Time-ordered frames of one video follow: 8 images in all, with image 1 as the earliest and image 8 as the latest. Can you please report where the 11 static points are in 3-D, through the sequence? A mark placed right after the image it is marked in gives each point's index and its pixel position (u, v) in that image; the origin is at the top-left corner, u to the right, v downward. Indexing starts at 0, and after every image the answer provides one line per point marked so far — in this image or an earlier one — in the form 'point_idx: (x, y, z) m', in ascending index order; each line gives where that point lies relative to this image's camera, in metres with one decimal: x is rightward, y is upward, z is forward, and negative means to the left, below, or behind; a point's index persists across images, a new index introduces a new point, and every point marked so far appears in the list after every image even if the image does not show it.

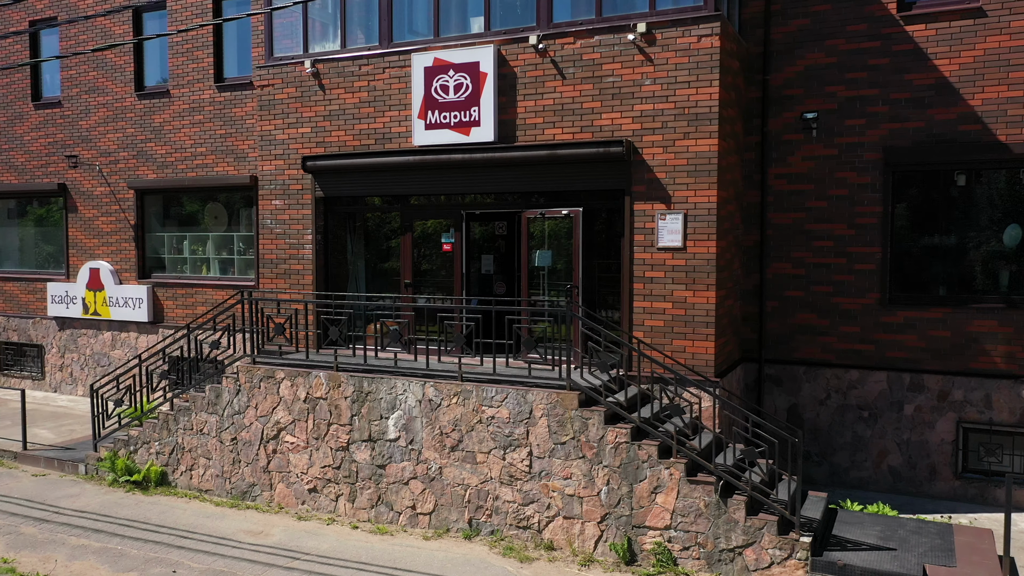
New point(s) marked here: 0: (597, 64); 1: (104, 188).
0: (+0.9, +2.3, +8.2) m
1: (-6.5, +1.7, +13.2) m
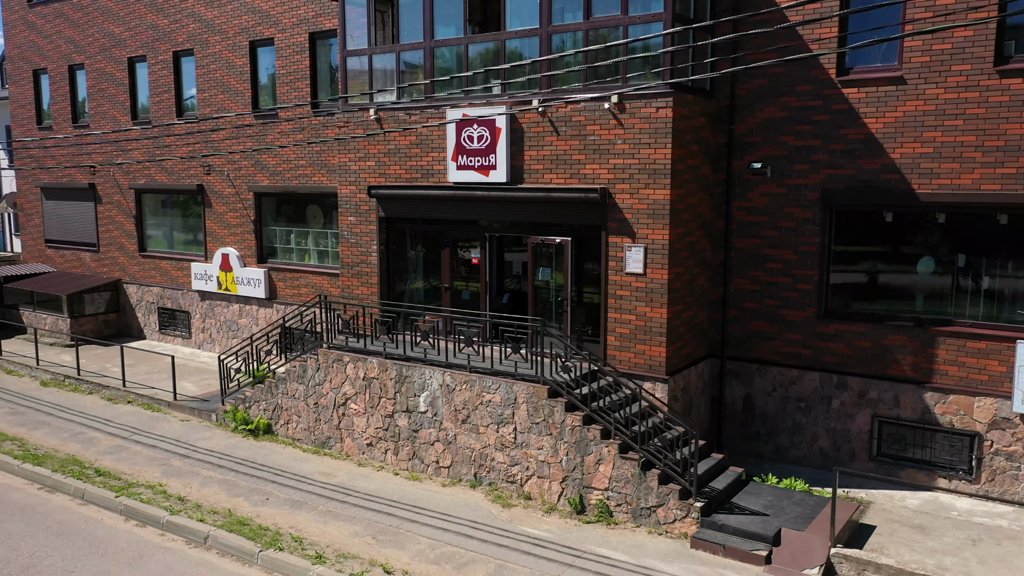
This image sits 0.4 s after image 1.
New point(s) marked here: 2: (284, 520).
0: (+0.9, +2.1, +10.4) m
1: (-5.6, +2.0, +16.5) m
2: (-2.5, -2.6, +9.2) m
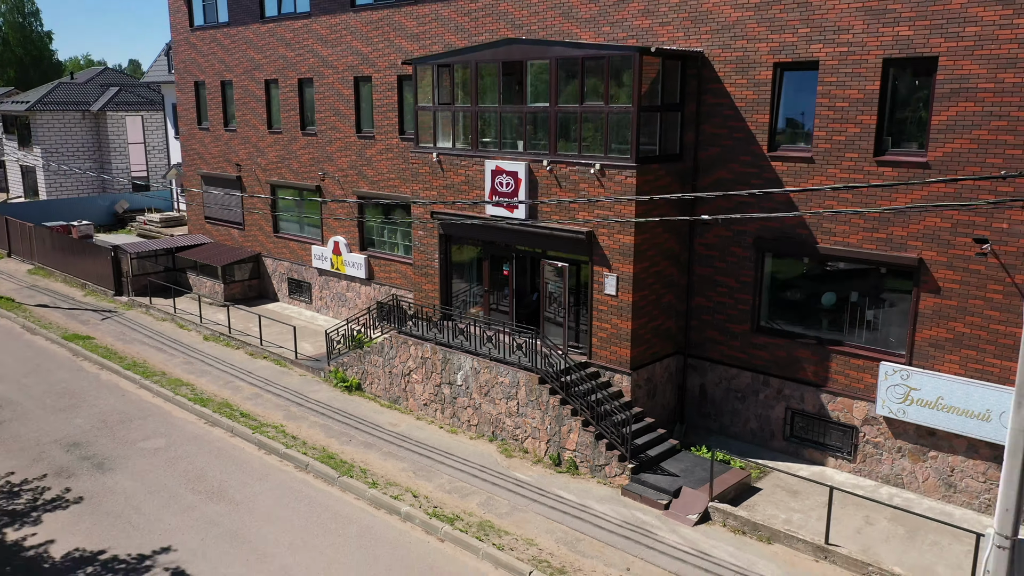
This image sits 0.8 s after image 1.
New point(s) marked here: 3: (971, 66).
0: (+1.1, +1.8, +14.0) m
1: (-4.4, +2.5, +21.0) m
2: (-2.6, -2.8, +13.8) m
3: (+6.1, +3.0, +10.9) m
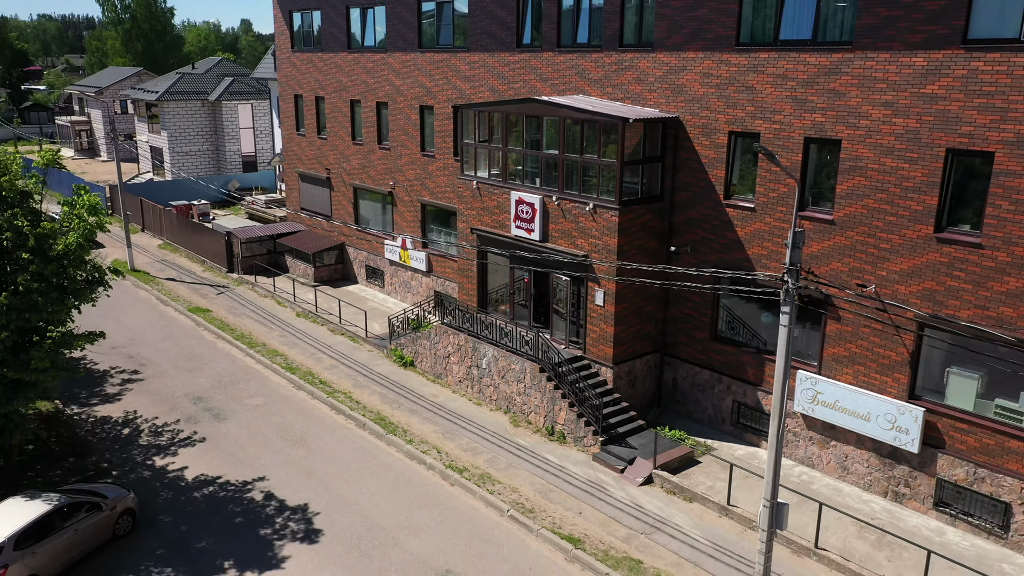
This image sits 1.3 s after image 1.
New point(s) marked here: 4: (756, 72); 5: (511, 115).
0: (+1.4, +1.6, +17.9) m
1: (-3.2, +2.8, +25.4) m
2: (-2.4, -2.9, +18.3) m
3: (+6.1, +2.4, +14.1) m
4: (+4.6, +4.1, +15.5) m
5: (0.0, +4.0, +19.2) m
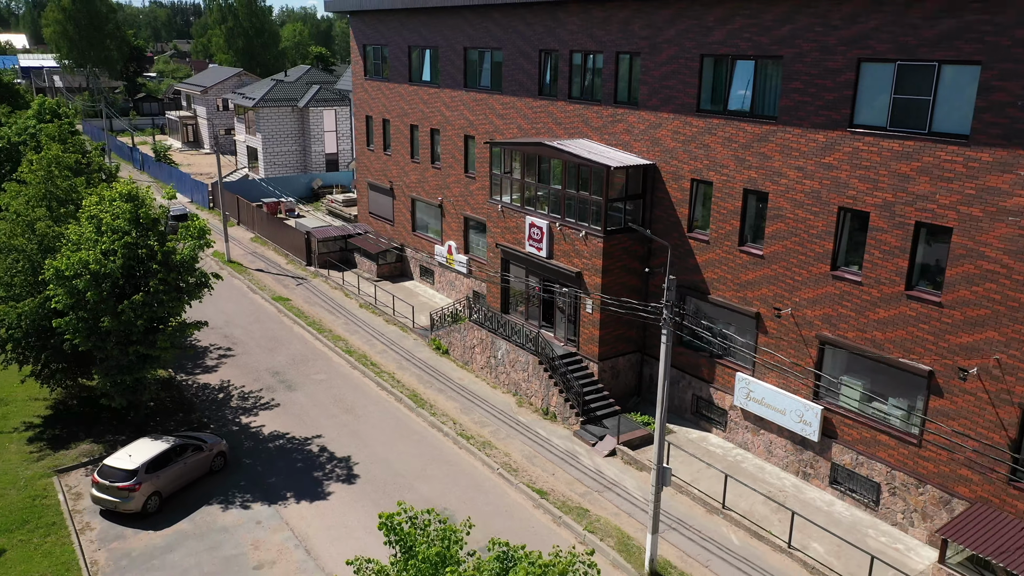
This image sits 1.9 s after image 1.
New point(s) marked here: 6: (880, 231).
0: (+1.7, +1.3, +22.2) m
1: (-2.1, +2.8, +30.1) m
2: (-2.2, -3.0, +23.0) m
3: (+5.9, +1.9, +18.0) m
4: (+4.7, +3.6, +19.5) m
5: (+0.5, +3.8, +23.5) m
6: (+7.2, +1.1, +16.2) m
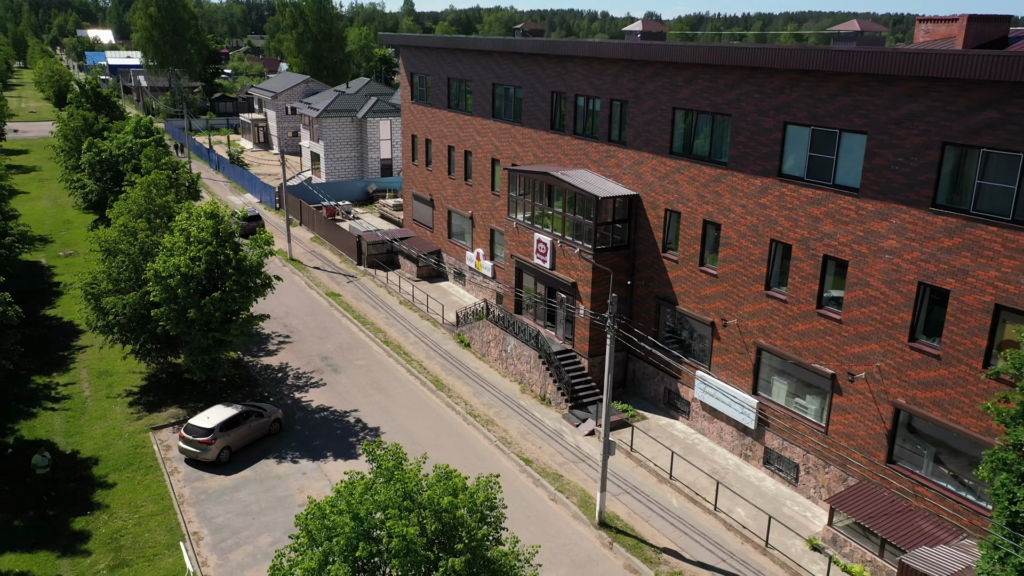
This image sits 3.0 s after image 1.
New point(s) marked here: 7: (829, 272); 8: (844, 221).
0: (+1.9, +1.1, +26.5) m
1: (-1.3, +2.8, +34.6) m
2: (-2.0, -3.2, +27.7) m
3: (+5.9, +1.5, +22.0) m
4: (+4.8, +3.3, +23.5) m
5: (+0.9, +3.6, +27.9) m
6: (+7.0, +0.7, +20.1) m
7: (+7.5, +0.4, +19.6) m
8: (+7.6, +1.5, +18.8) m
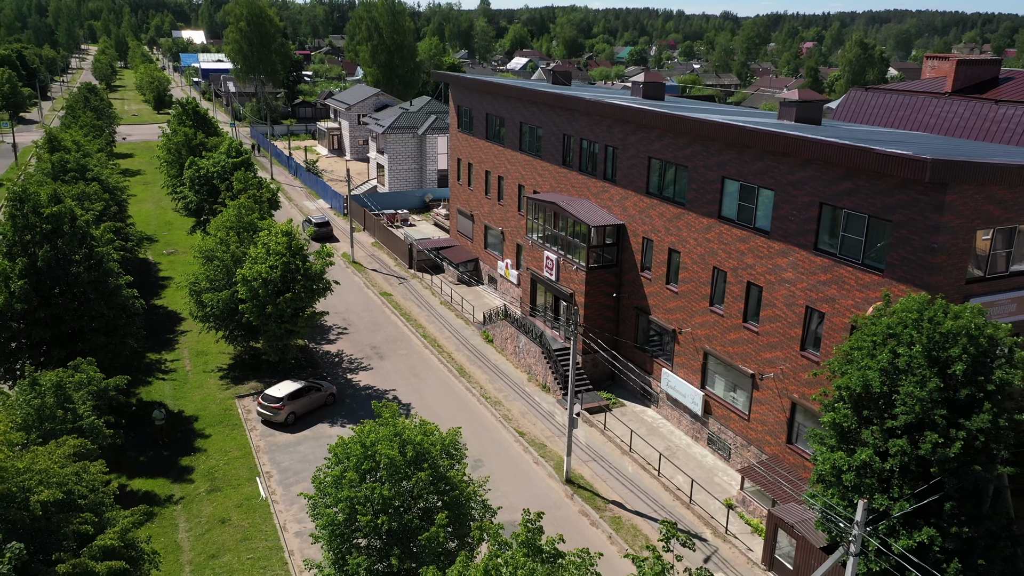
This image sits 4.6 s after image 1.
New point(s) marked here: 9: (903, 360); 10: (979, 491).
0: (+2.3, +0.7, +32.5) m
1: (-0.1, +2.5, +40.9) m
2: (-1.6, -3.4, +34.1) m
3: (+5.9, +1.0, +27.7) m
4: (+5.0, +2.8, +29.3) m
5: (+1.5, +3.3, +34.0) m
6: (+6.8, +0.1, +25.7) m
7: (+7.3, -0.2, +25.2) m
8: (+7.3, +0.9, +24.4) m
9: (+7.9, -1.4, +16.7) m
10: (+9.3, -4.0, +16.4) m
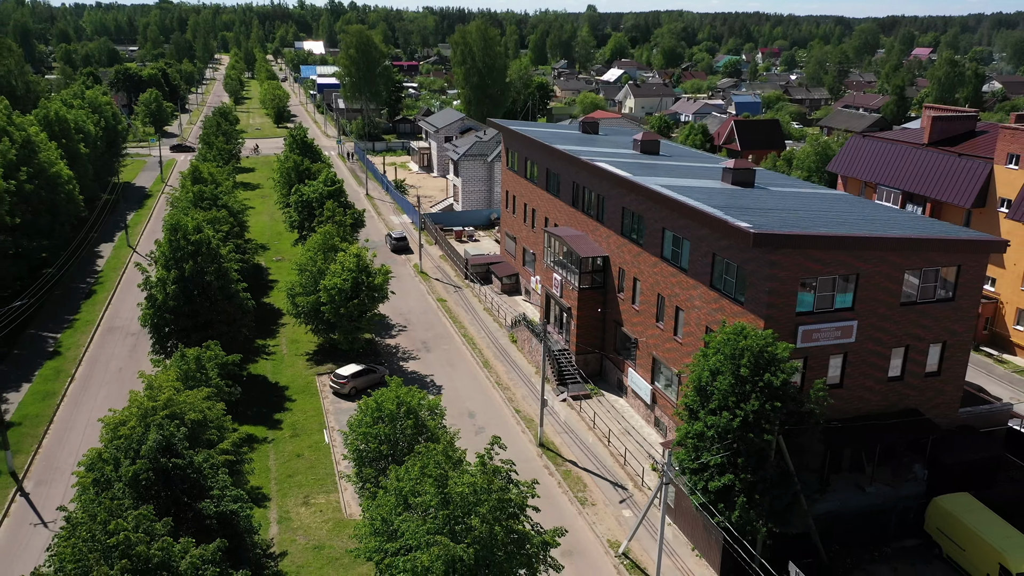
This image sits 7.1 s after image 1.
0: (+2.9, -0.1, +42.1) m
1: (+1.7, +1.8, +50.7) m
2: (-0.9, -4.0, +44.2) m
3: (+5.9, +0.1, +36.9) m
4: (+5.3, +1.9, +38.6) m
5: (+2.4, +2.5, +43.7) m
6: (+6.6, -0.8, +34.8) m
7: (+6.9, -1.1, +34.2) m
8: (+6.9, 0.0, +33.4) m
9: (+6.4, -2.4, +25.7) m
10: (+7.6, -5.0, +25.2) m
